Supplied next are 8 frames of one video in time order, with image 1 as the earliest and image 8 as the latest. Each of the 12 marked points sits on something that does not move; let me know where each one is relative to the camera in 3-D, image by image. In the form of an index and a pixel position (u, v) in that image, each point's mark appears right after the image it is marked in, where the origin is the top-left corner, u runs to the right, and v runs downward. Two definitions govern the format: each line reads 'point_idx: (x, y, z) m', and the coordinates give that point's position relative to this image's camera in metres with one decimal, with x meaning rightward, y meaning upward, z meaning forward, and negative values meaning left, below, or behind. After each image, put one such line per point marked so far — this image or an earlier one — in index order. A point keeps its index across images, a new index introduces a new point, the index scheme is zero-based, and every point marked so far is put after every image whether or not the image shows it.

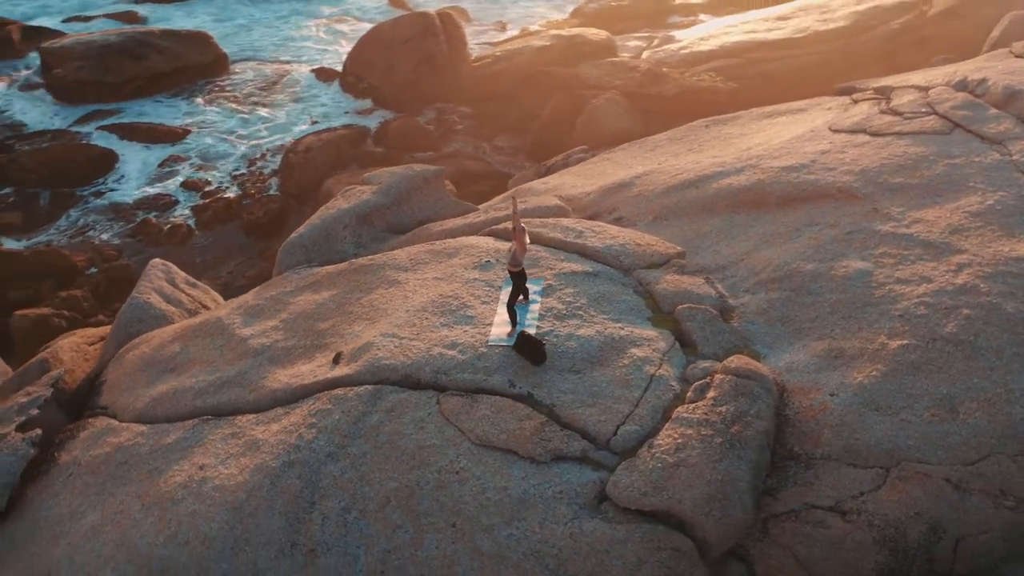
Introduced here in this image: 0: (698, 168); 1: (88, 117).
0: (+1.2, +0.8, +7.5) m
1: (-5.3, +2.1, +13.5) m
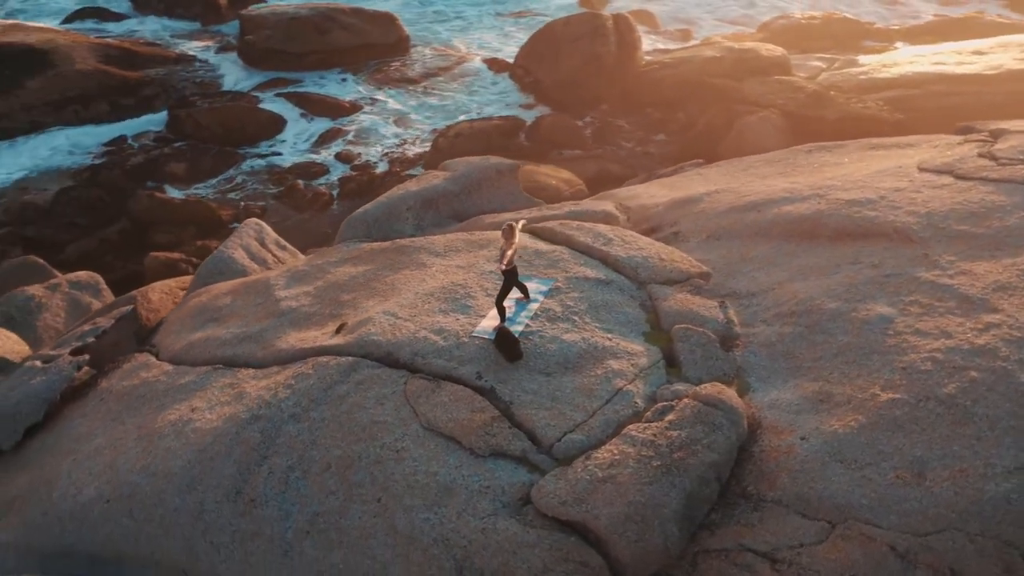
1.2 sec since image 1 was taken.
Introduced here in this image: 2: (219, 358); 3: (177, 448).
0: (+1.7, +0.6, +7.2) m
1: (-3.2, +2.7, +14.4) m
2: (-1.7, -0.4, +6.2) m
3: (-1.7, -0.8, +5.4) m
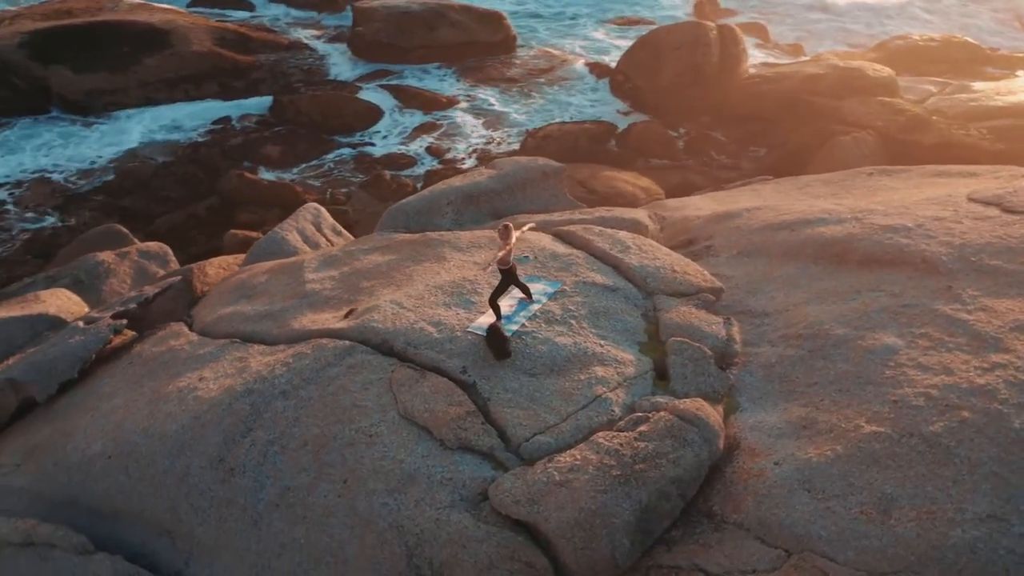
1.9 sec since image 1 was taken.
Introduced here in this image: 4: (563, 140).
0: (+1.9, +0.5, +7.0) m
1: (-1.9, +2.9, +14.8) m
2: (-1.6, -0.3, +6.5) m
3: (-1.7, -0.6, +5.7) m
4: (+0.6, +1.7, +12.9) m
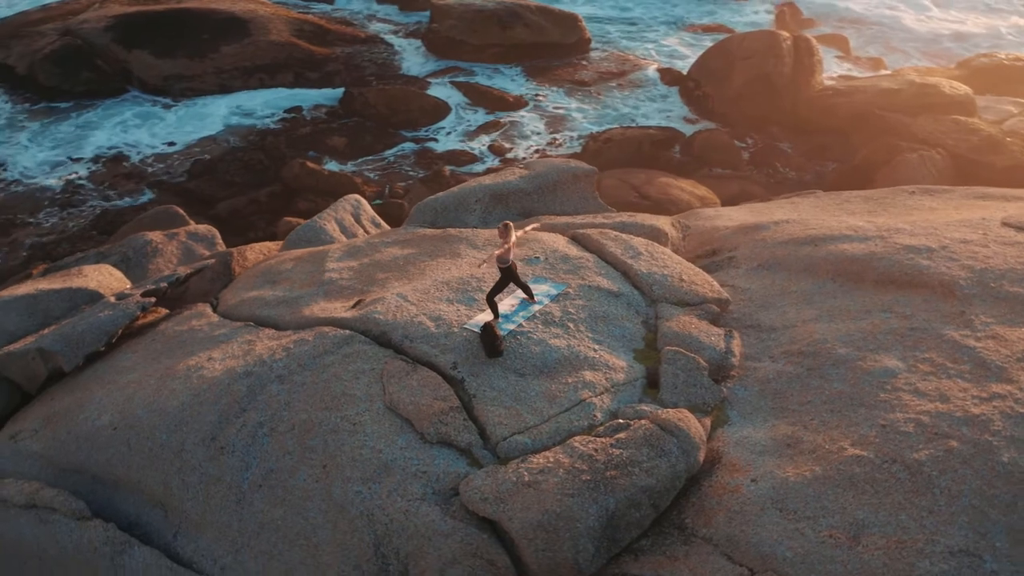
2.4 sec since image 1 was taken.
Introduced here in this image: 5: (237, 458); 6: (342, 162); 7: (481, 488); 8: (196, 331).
0: (+2.0, +0.4, +6.9) m
1: (-0.9, +2.9, +14.9) m
2: (-1.6, -0.2, +6.6) m
3: (-1.8, -0.5, +5.8) m
4: (+1.3, +1.7, +12.8) m
5: (-1.3, -0.8, +5.3) m
6: (-2.0, +1.5, +13.0) m
7: (-0.1, -0.9, +4.8) m
8: (-1.9, -0.3, +6.7) m
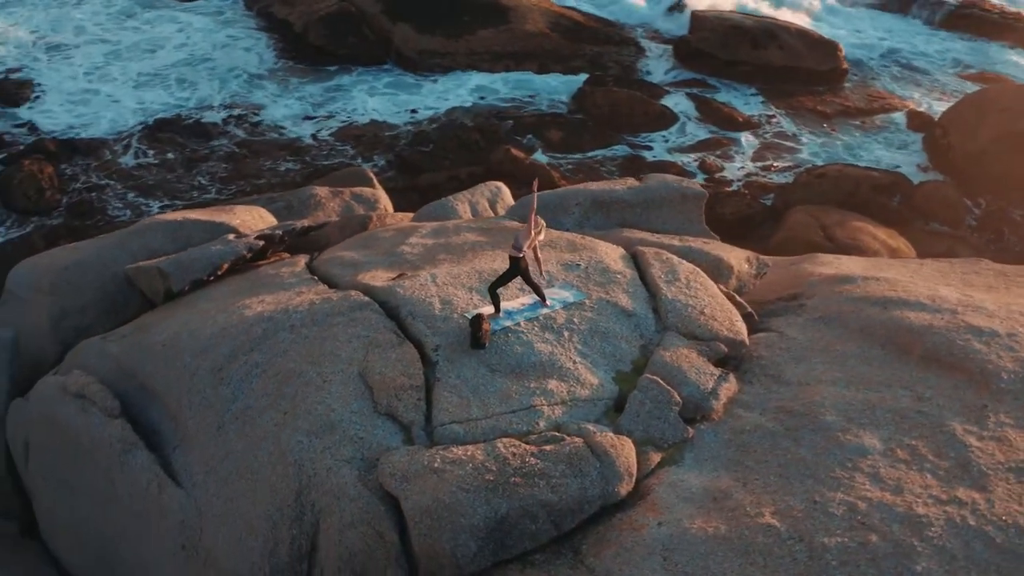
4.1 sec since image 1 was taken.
0: (+2.3, 0.0, +6.3) m
1: (+2.3, +2.8, +14.8) m
2: (-1.2, +0.1, +7.0) m
3: (-1.7, -0.2, +6.4) m
4: (+3.6, +1.2, +12.2) m
5: (-1.5, -0.5, +5.8) m
6: (+0.5, +1.6, +13.3) m
7: (-0.5, -0.8, +4.9) m
8: (-1.6, +0.1, +7.3) m
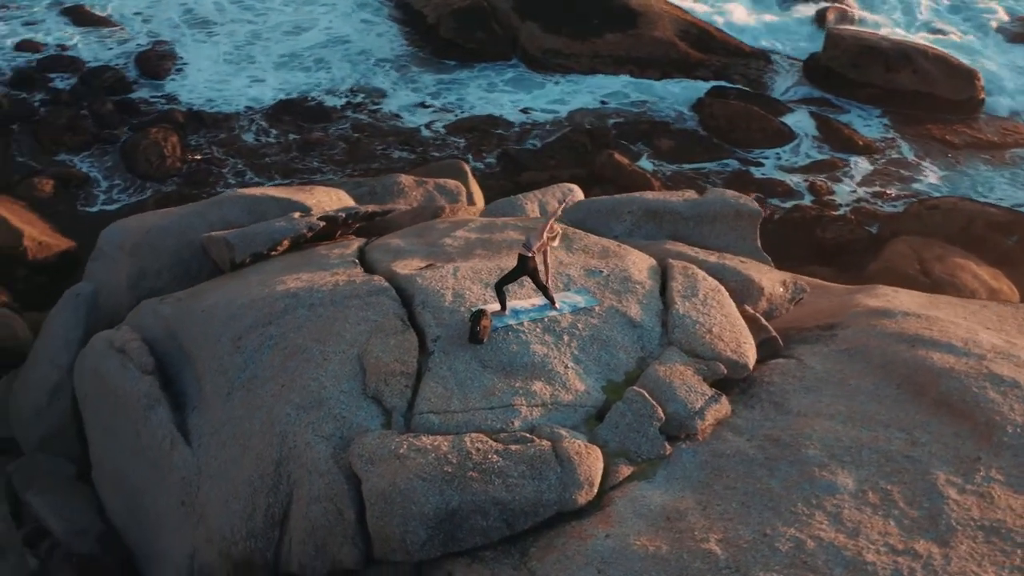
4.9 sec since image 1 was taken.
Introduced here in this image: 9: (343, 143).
0: (+2.4, -0.3, +5.9) m
1: (+3.9, +2.4, +14.4) m
2: (-1.0, +0.2, +7.2) m
3: (-1.6, 0.0, +6.6) m
4: (+4.6, +0.8, +11.6) m
5: (-1.5, -0.4, +6.0) m
6: (+1.7, +1.5, +13.1) m
7: (-0.7, -0.7, +5.0) m
8: (-1.3, +0.2, +7.5) m
9: (-2.1, +1.8, +13.5) m
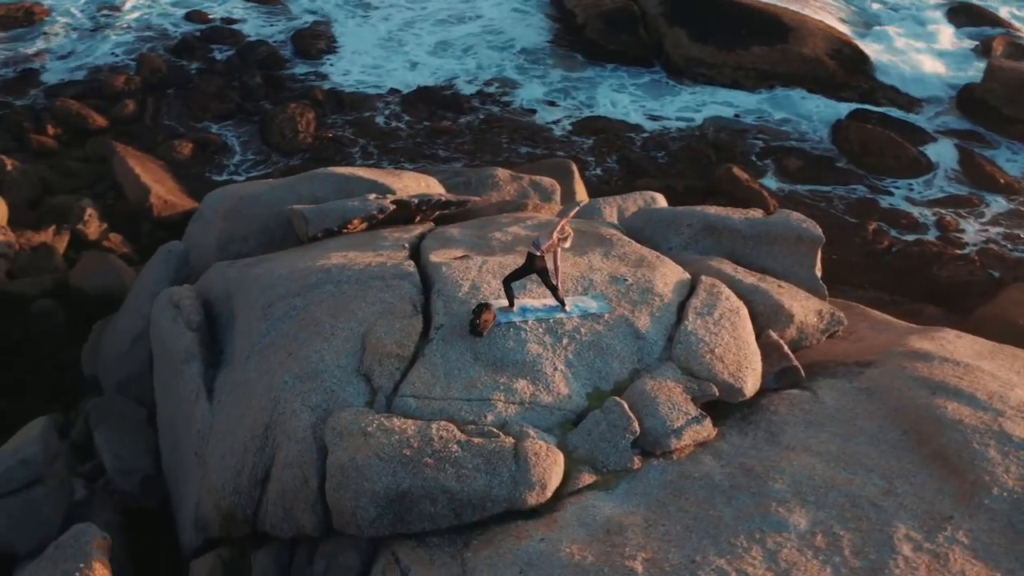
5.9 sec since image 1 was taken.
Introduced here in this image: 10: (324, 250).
0: (+2.4, -0.5, +5.6) m
1: (+5.5, +1.9, +13.6) m
2: (-0.6, +0.3, +7.4) m
3: (-1.3, +0.1, +6.9) m
4: (+5.6, +0.2, +10.8) m
5: (-1.4, -0.2, +6.3) m
6: (+3.1, +1.2, +12.8) m
7: (-0.8, -0.6, +5.2) m
8: (-0.9, +0.4, +7.7) m
9: (-0.5, +1.9, +13.7) m
10: (-1.3, +0.3, +7.5) m
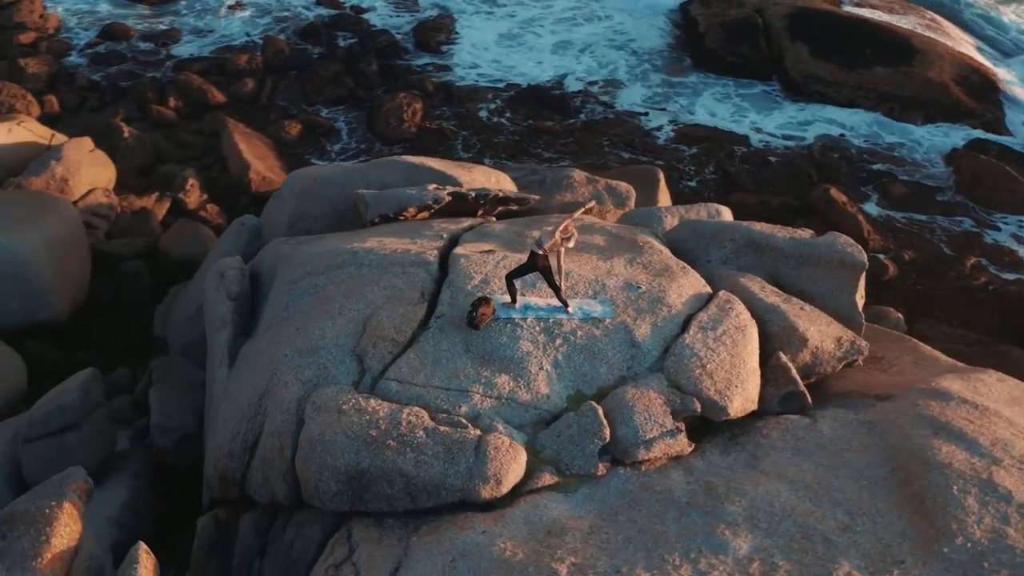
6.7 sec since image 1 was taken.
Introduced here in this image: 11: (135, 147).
0: (+2.3, -0.7, +5.3) m
1: (+6.7, +1.4, +12.8) m
2: (-0.3, +0.4, +7.5) m
3: (-1.1, +0.3, +7.1) m
4: (+6.3, -0.3, +10.0) m
5: (-1.3, -0.1, +6.5) m
6: (+4.2, +0.9, +12.3) m
7: (-0.9, -0.5, +5.3) m
8: (-0.6, +0.4, +7.8) m
9: (+0.7, +1.9, +13.8) m
10: (-1.0, +0.4, +7.7) m
11: (-4.2, +1.6, +12.3) m
